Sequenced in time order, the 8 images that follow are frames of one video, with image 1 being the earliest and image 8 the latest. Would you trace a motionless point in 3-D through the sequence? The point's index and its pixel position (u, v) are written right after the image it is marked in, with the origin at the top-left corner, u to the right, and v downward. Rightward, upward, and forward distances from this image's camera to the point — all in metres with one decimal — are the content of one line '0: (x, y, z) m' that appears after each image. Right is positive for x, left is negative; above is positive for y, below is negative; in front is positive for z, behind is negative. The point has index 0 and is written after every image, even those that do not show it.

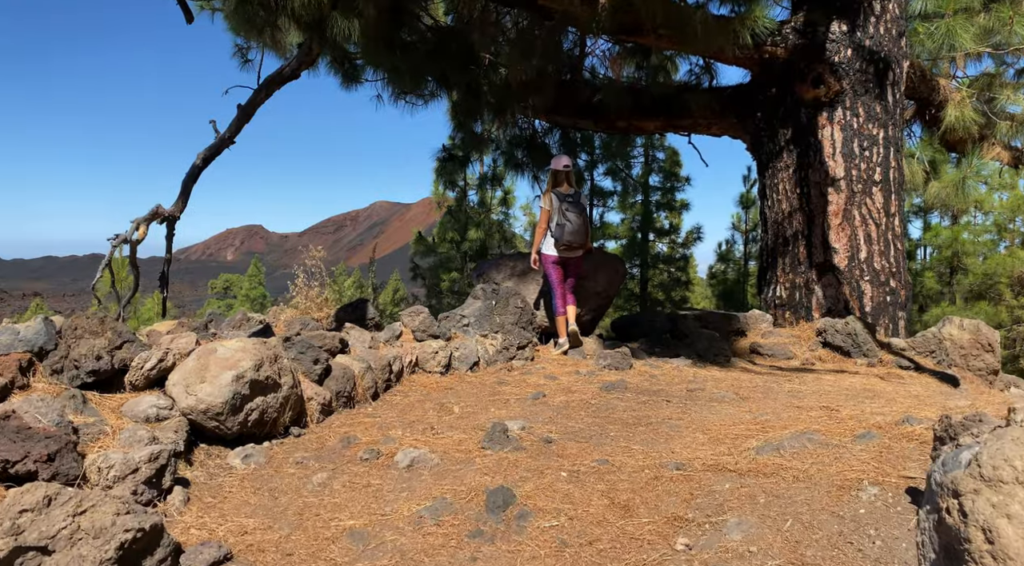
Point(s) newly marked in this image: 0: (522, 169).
0: (+0.1, +1.4, +7.8) m
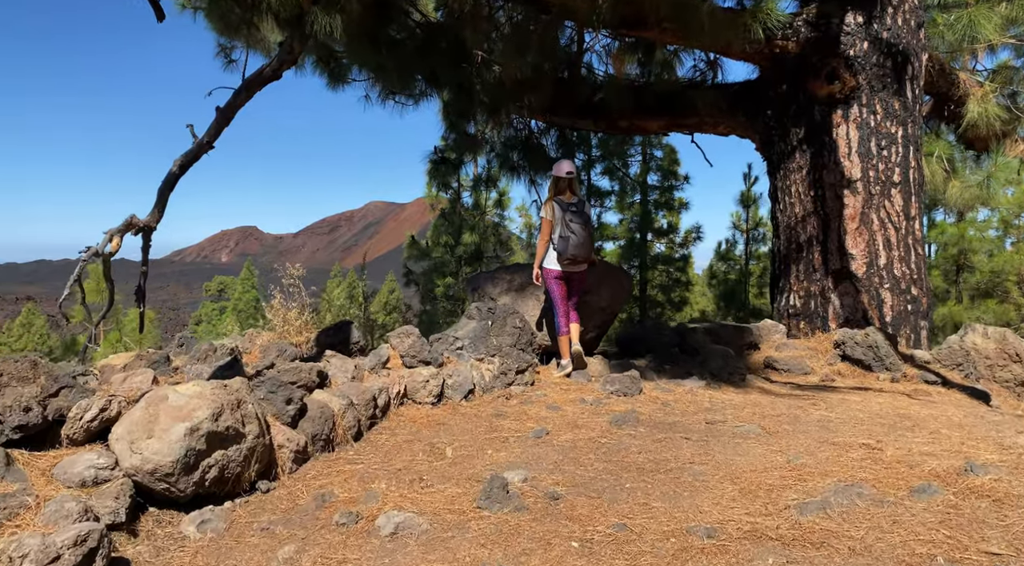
0: (+0.1, +1.3, +7.4) m
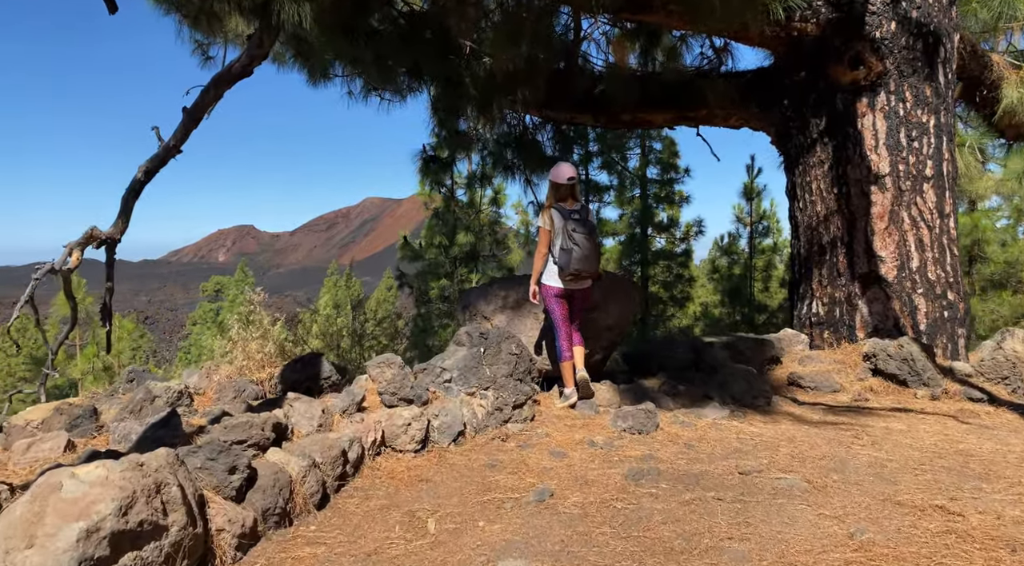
0: (0.0, +1.2, +6.8) m
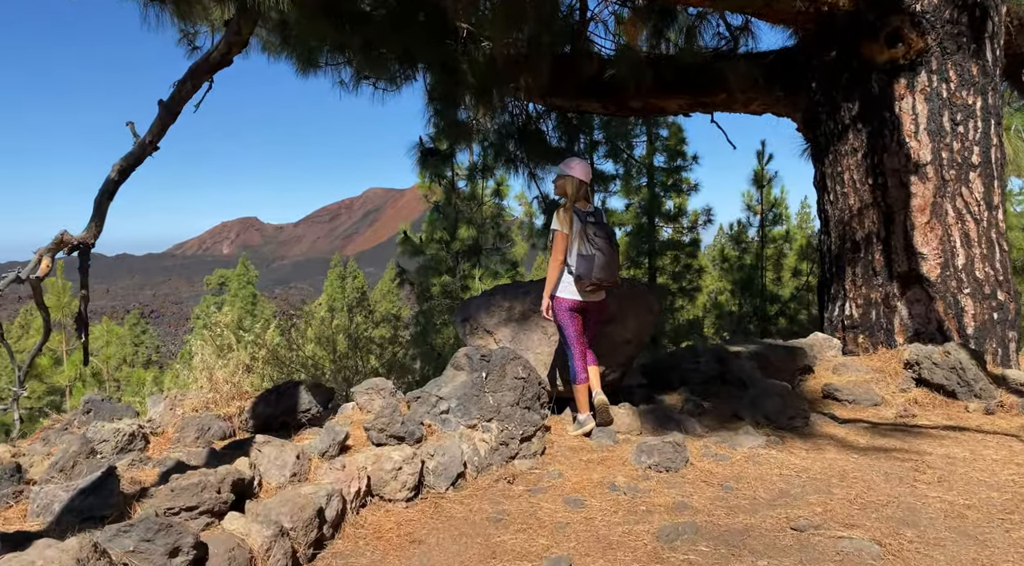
0: (0.0, +1.1, +6.3) m
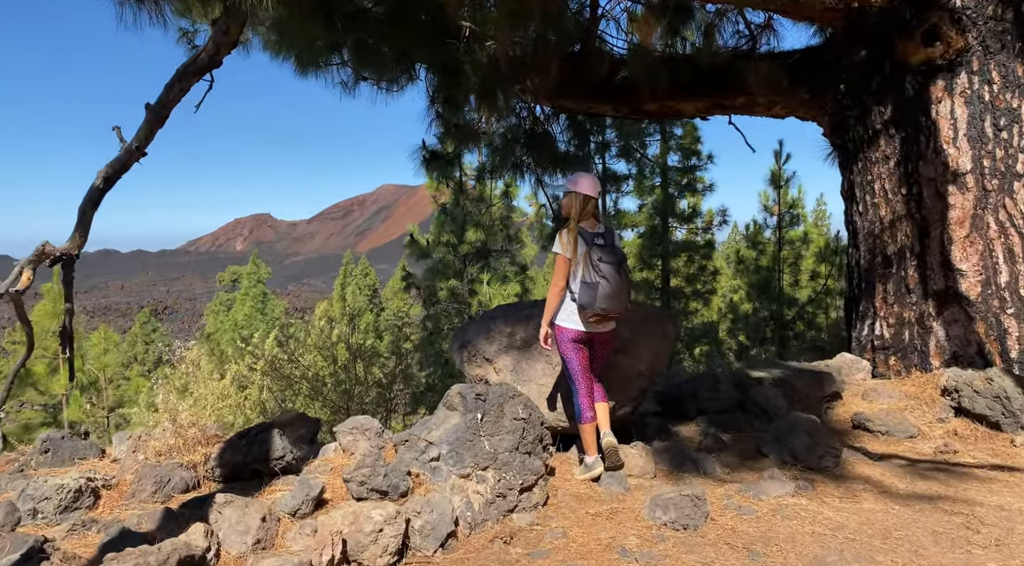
0: (+0.1, +1.0, +6.0) m
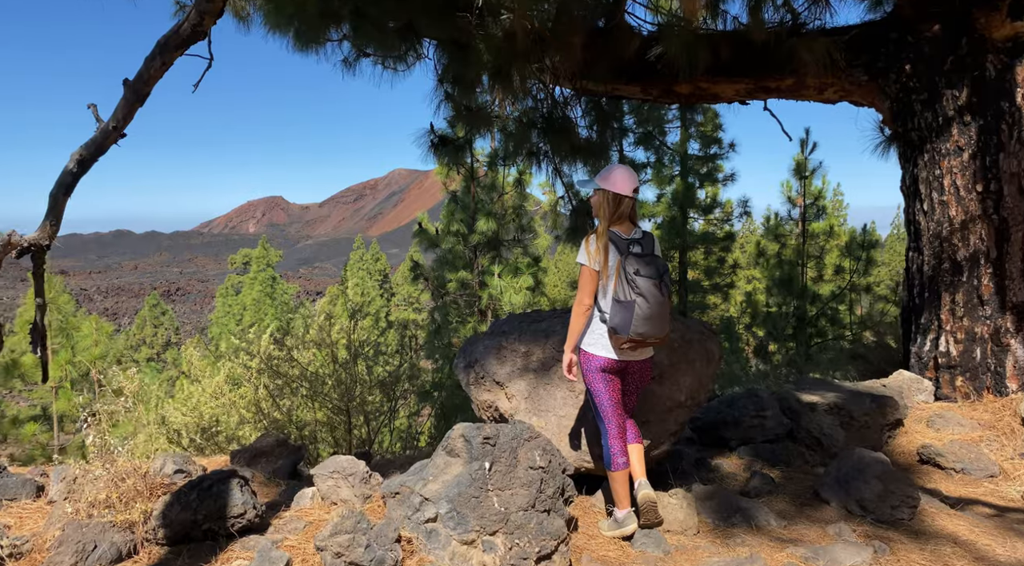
0: (+0.2, +1.0, +5.3) m
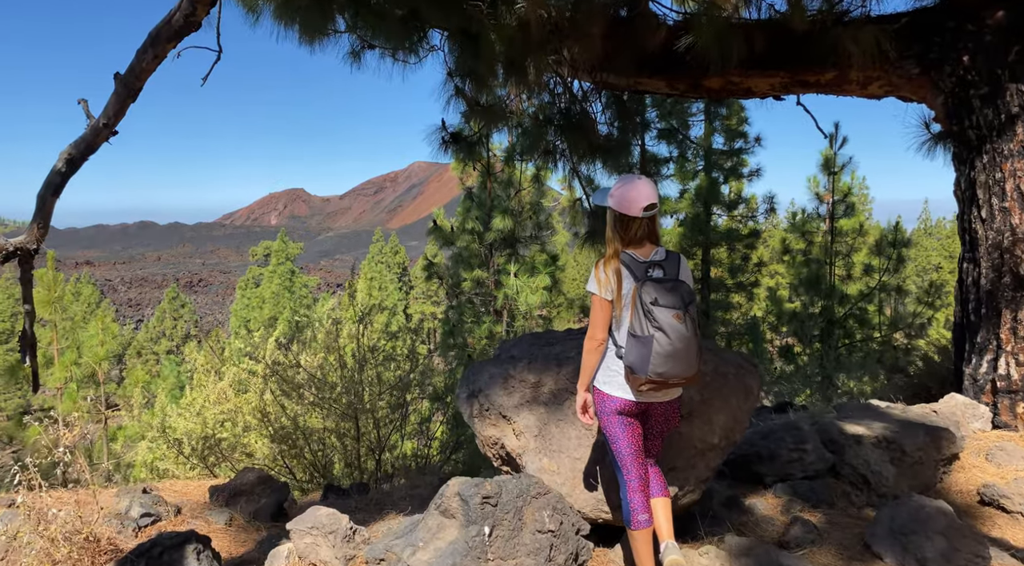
0: (+0.3, +0.9, +5.0) m
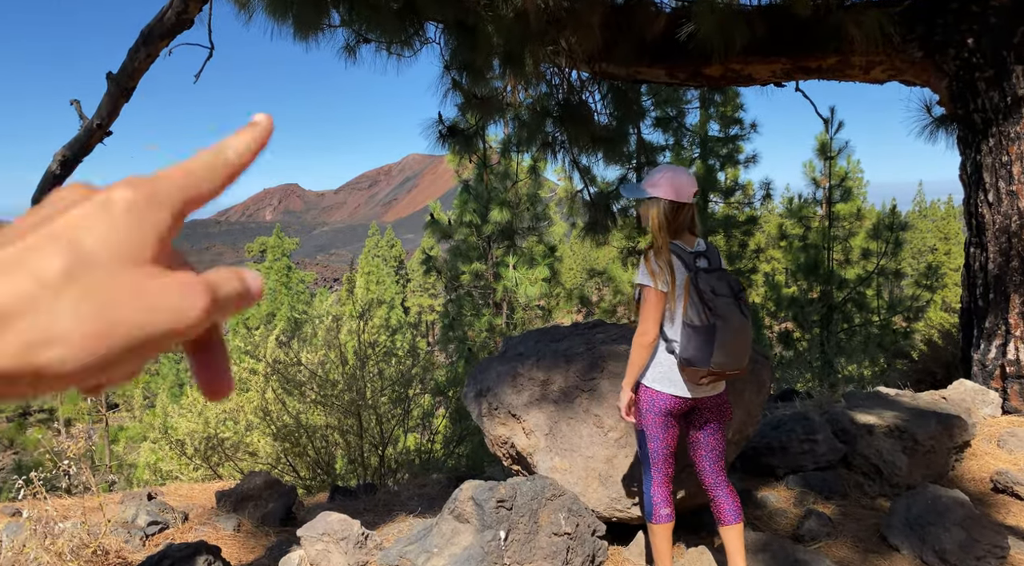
0: (+0.3, +1.0, +4.9) m
